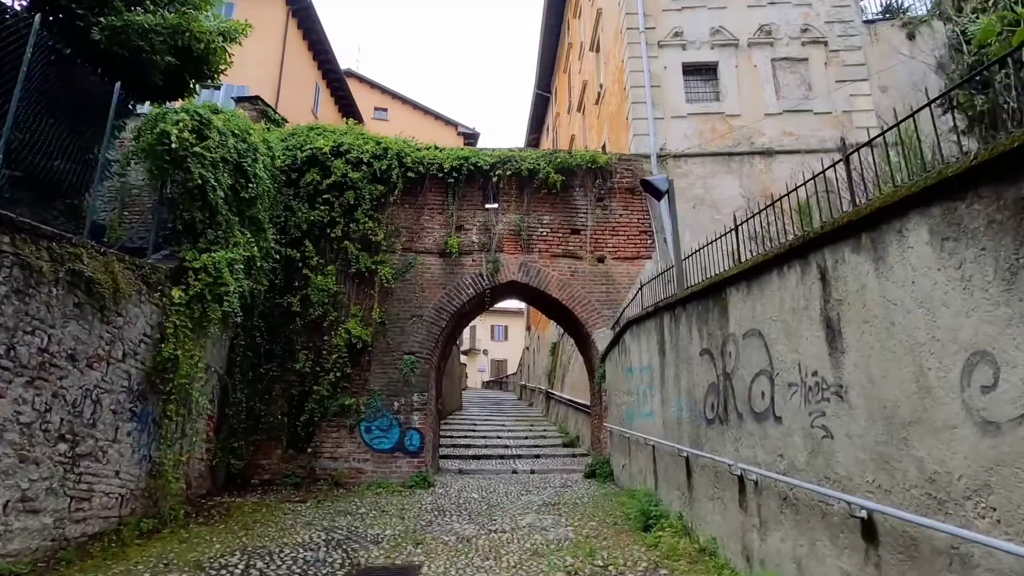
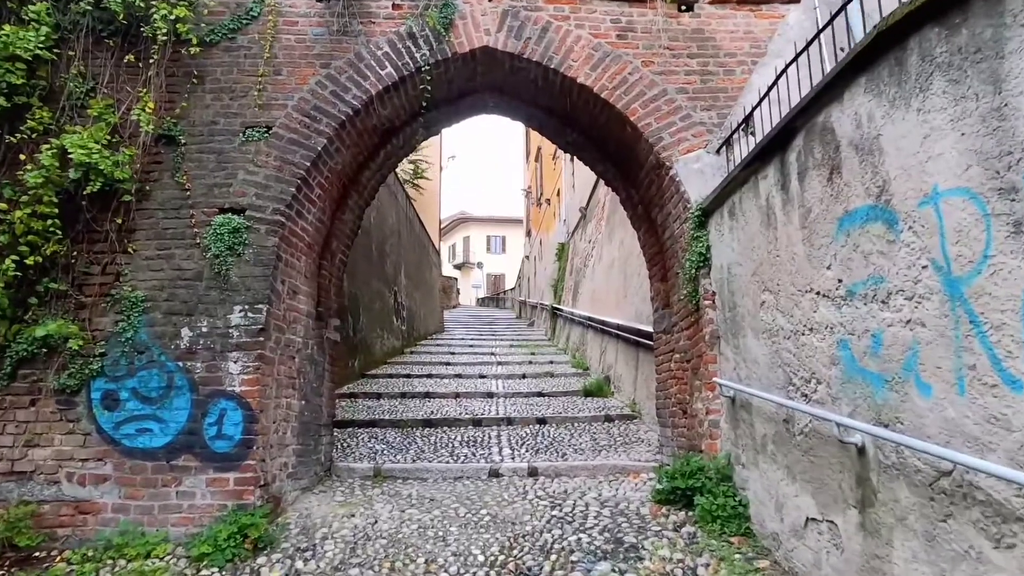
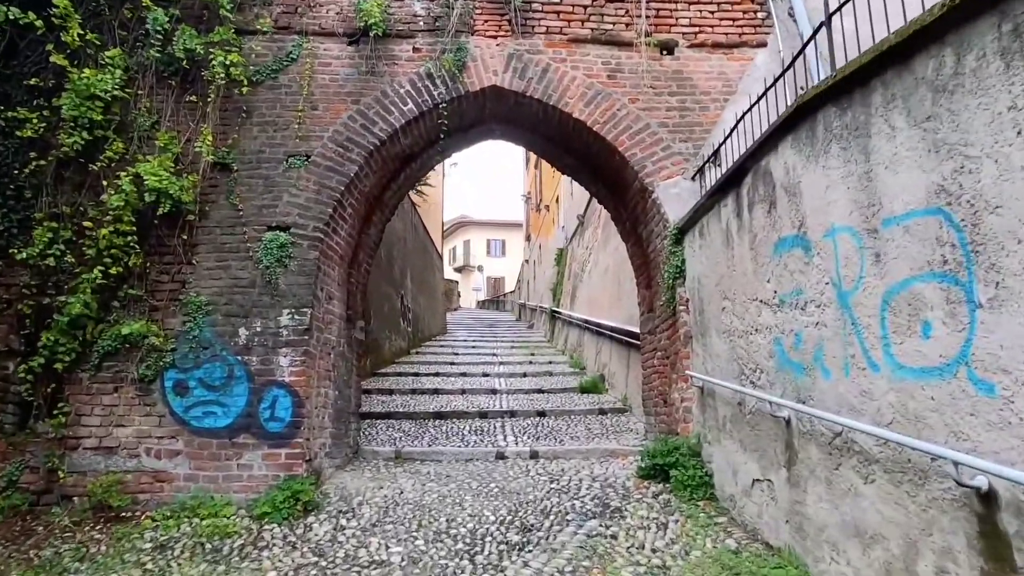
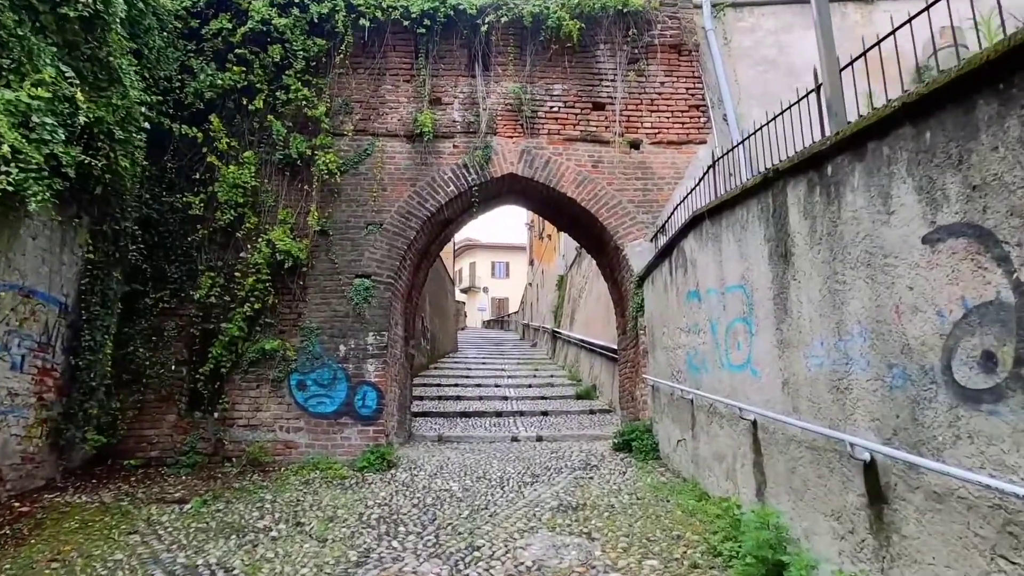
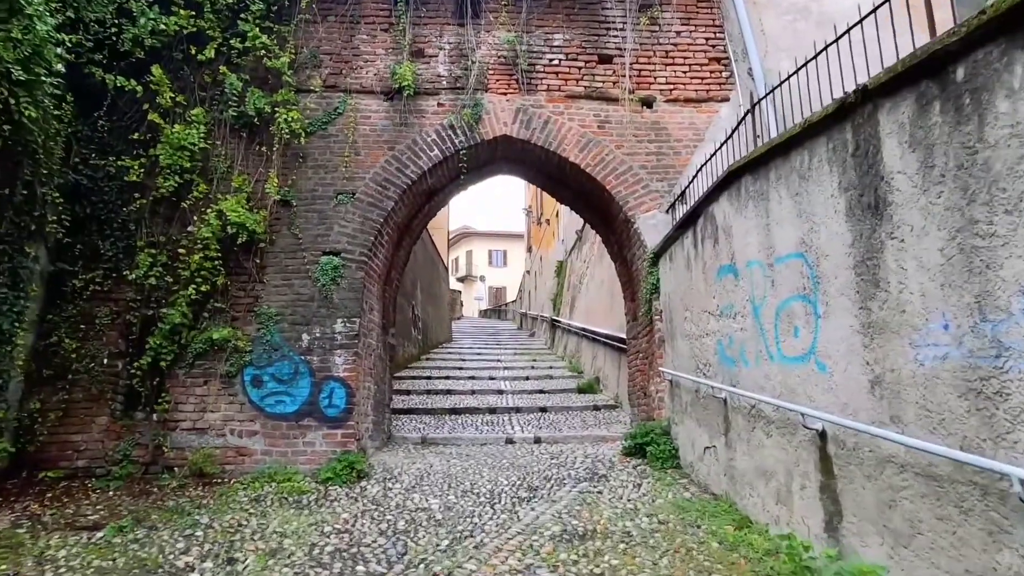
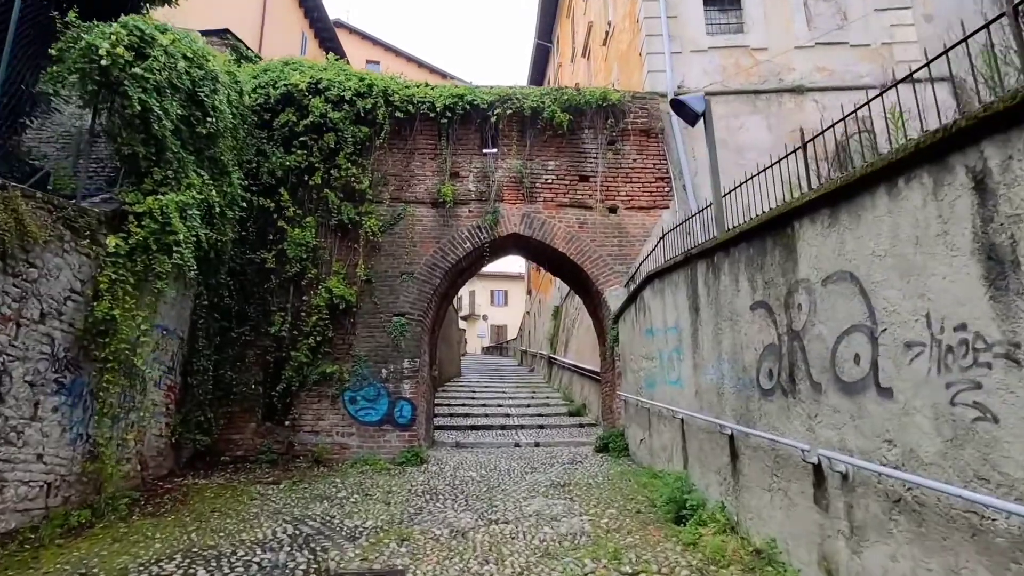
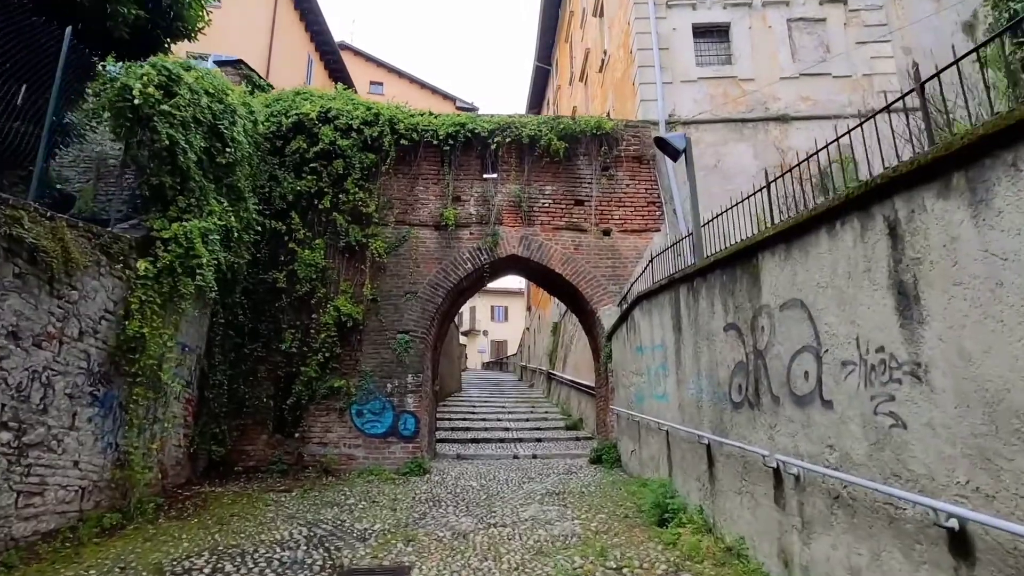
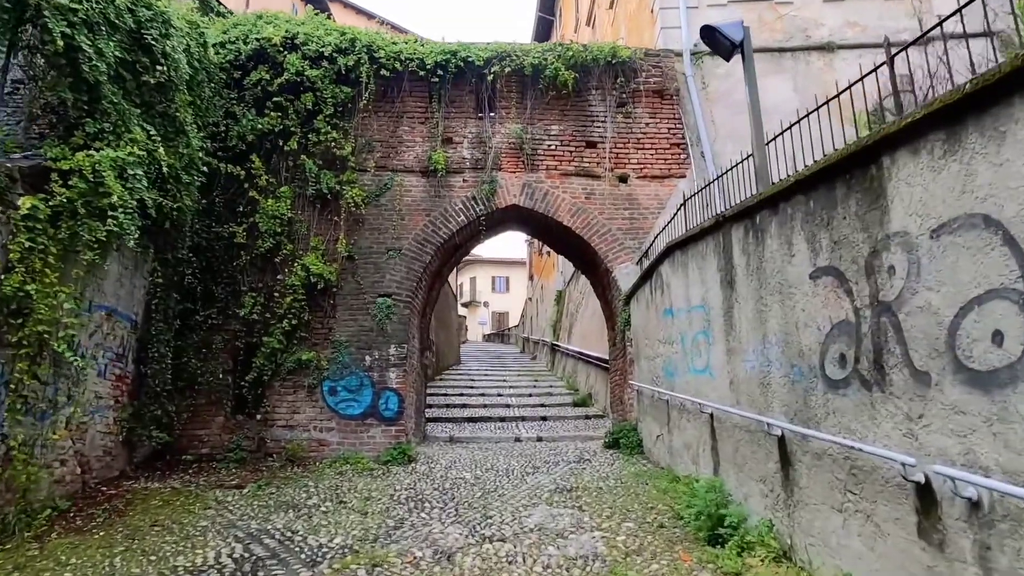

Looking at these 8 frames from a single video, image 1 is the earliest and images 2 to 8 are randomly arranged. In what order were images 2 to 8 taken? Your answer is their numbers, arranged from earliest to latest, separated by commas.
7, 6, 8, 4, 5, 3, 2
